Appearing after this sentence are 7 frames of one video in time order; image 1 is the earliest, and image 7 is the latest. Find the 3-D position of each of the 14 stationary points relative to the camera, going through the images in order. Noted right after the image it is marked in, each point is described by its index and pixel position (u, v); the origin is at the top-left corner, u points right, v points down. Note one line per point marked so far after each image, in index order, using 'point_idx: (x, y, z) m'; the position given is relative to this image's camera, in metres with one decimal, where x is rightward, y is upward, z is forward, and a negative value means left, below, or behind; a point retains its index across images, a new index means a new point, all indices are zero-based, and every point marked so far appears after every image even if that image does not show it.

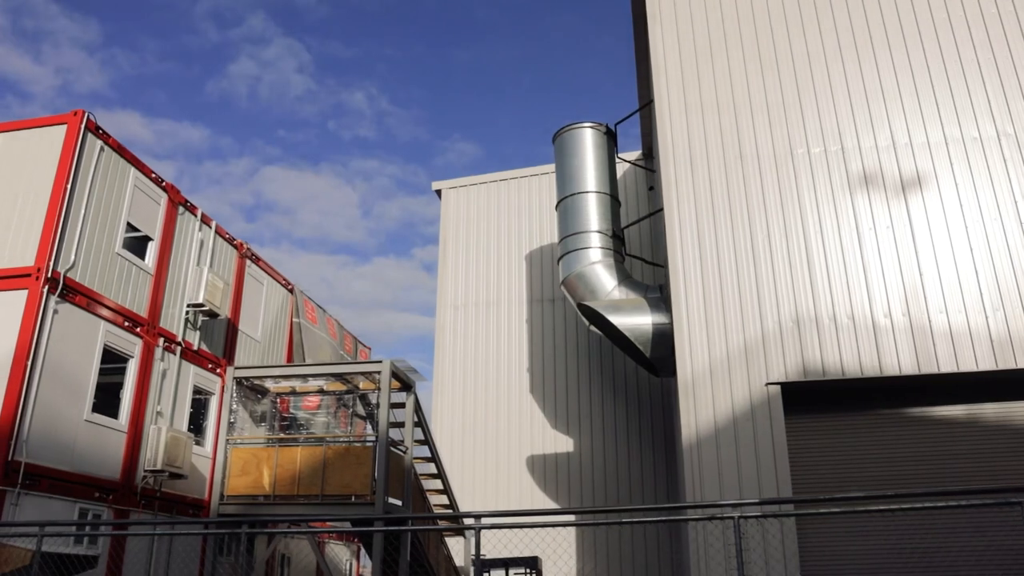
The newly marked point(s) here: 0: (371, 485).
0: (-1.7, -2.5, +10.0) m
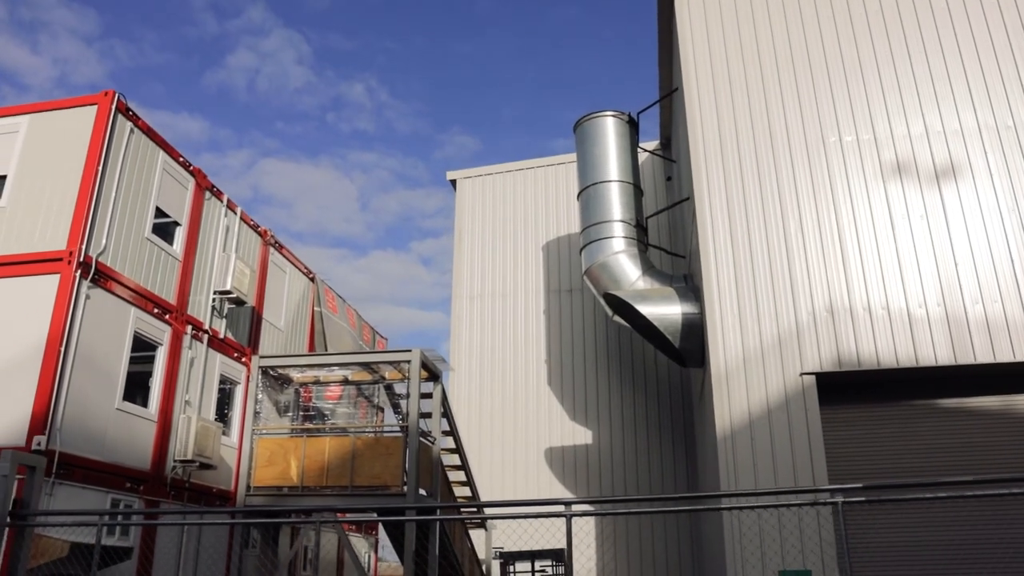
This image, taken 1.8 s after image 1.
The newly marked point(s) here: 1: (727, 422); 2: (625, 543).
0: (-1.3, -2.3, +9.8) m
1: (+2.7, -1.7, +9.9) m
2: (+1.9, -4.4, +13.5) m
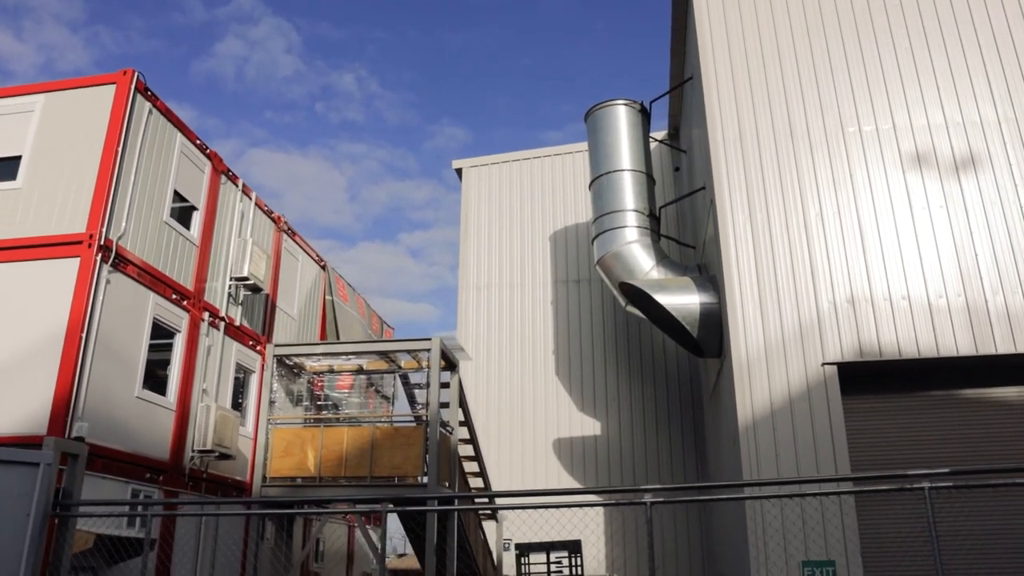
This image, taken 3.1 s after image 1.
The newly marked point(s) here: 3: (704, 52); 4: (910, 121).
0: (-1.1, -2.2, +9.7) m
1: (+2.9, -1.5, +9.8) m
2: (+2.1, -4.3, +13.4) m
3: (+2.8, +3.5, +11.7) m
4: (+5.4, +2.3, +10.8) m
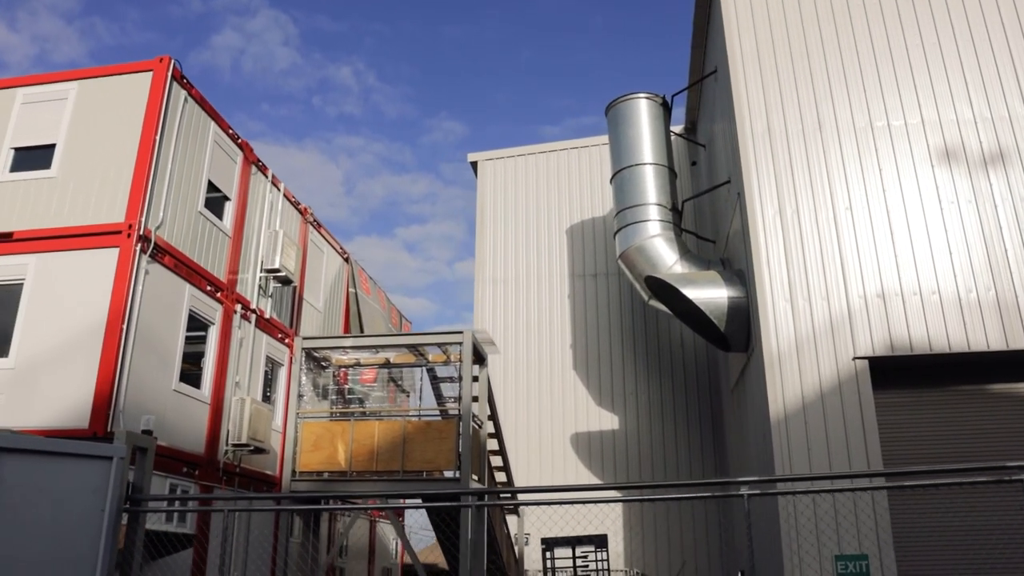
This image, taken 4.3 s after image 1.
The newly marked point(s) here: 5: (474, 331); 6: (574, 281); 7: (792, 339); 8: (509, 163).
0: (-0.7, -2.1, +9.6) m
1: (+3.3, -1.5, +9.8) m
2: (+2.4, -4.2, +13.4) m
3: (+3.2, +3.6, +11.6) m
4: (+5.8, +2.3, +10.8) m
5: (-0.5, -0.5, +10.0) m
6: (+1.2, +0.1, +15.2) m
7: (+3.6, -0.6, +10.0) m
8: (-0.1, +2.6, +16.3) m
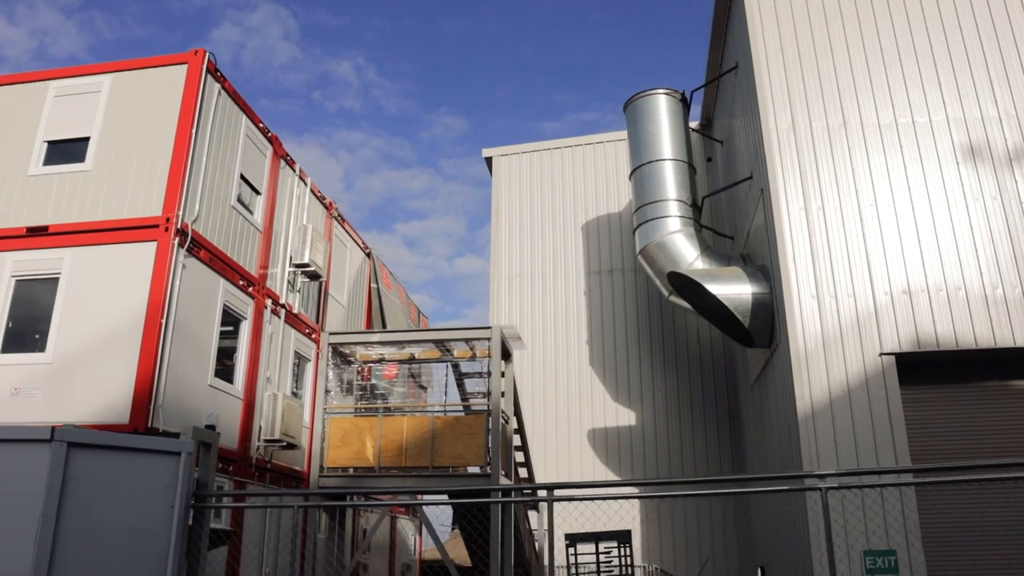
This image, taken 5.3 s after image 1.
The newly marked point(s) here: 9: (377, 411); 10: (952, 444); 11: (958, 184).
0: (-0.4, -2.0, +9.6) m
1: (+3.7, -1.4, +9.8) m
2: (+2.7, -4.1, +13.4) m
3: (+3.6, +3.6, +11.6) m
4: (+6.1, +2.4, +10.8) m
5: (-0.1, -0.5, +10.0) m
6: (+1.5, +0.2, +15.2) m
7: (+3.9, -0.6, +10.0) m
8: (+0.2, +2.7, +16.3) m
9: (-1.8, -1.6, +10.1) m
10: (+5.4, -1.9, +9.7) m
11: (+5.9, +1.4, +10.4) m
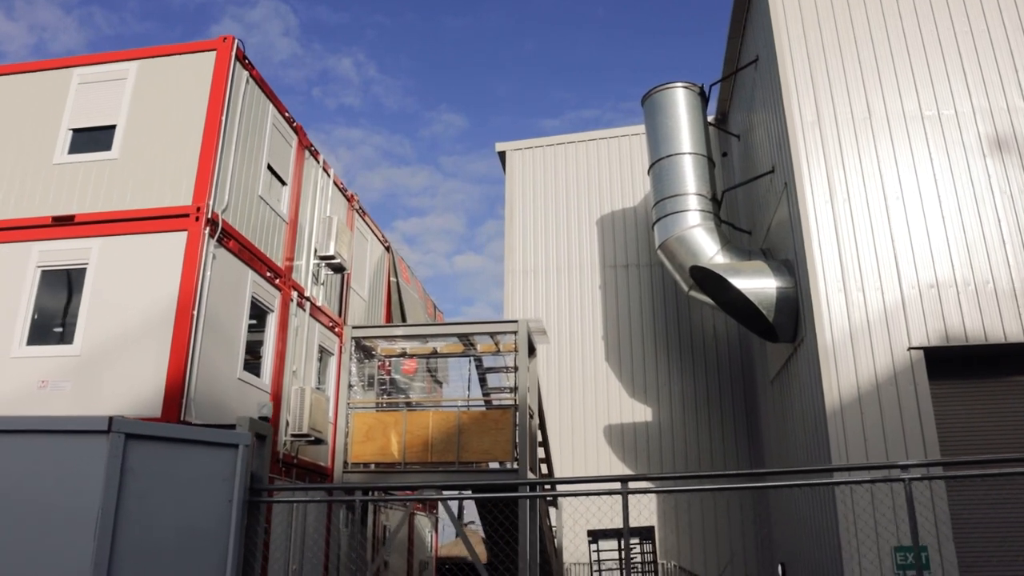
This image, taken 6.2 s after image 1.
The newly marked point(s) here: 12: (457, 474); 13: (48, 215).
0: (0.0, -2.0, +9.5) m
1: (+4.0, -1.3, +9.7) m
2: (+3.0, -4.0, +13.3) m
3: (+3.9, +3.7, +11.5) m
4: (+6.5, +2.5, +10.7) m
5: (+0.2, -0.4, +9.8) m
6: (+1.8, +0.3, +15.1) m
7: (+4.2, -0.5, +9.9) m
8: (+0.5, +2.8, +16.2) m
9: (-1.5, -1.5, +10.0) m
10: (+5.7, -1.9, +9.7) m
11: (+6.2, +1.5, +10.4) m
12: (-0.7, -2.3, +10.0) m
13: (-5.7, +0.9, +9.7) m
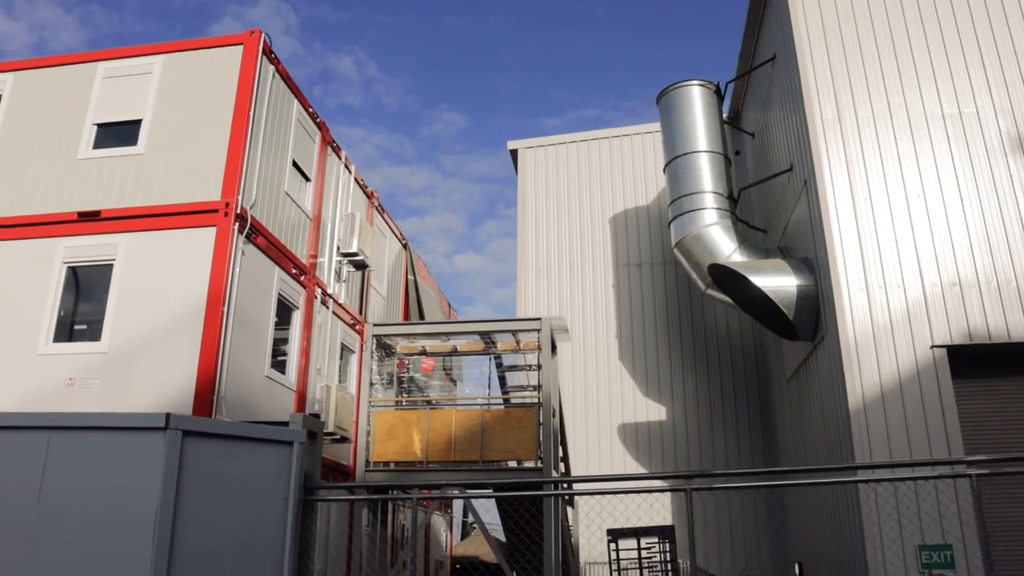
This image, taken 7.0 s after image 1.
0: (+0.2, -1.9, +9.4) m
1: (+4.2, -1.3, +9.6) m
2: (+3.2, -4.0, +13.3) m
3: (+4.1, +3.8, +11.4) m
4: (+6.7, +2.5, +10.6) m
5: (+0.4, -0.4, +9.8) m
6: (+2.0, +0.3, +15.0) m
7: (+4.5, -0.5, +9.9) m
8: (+0.8, +2.8, +16.1) m
9: (-1.2, -1.5, +9.9) m
10: (+6.0, -1.8, +9.6) m
11: (+6.5, +1.5, +10.3) m
12: (-0.4, -2.3, +9.9) m
13: (-5.4, +0.9, +9.6) m
